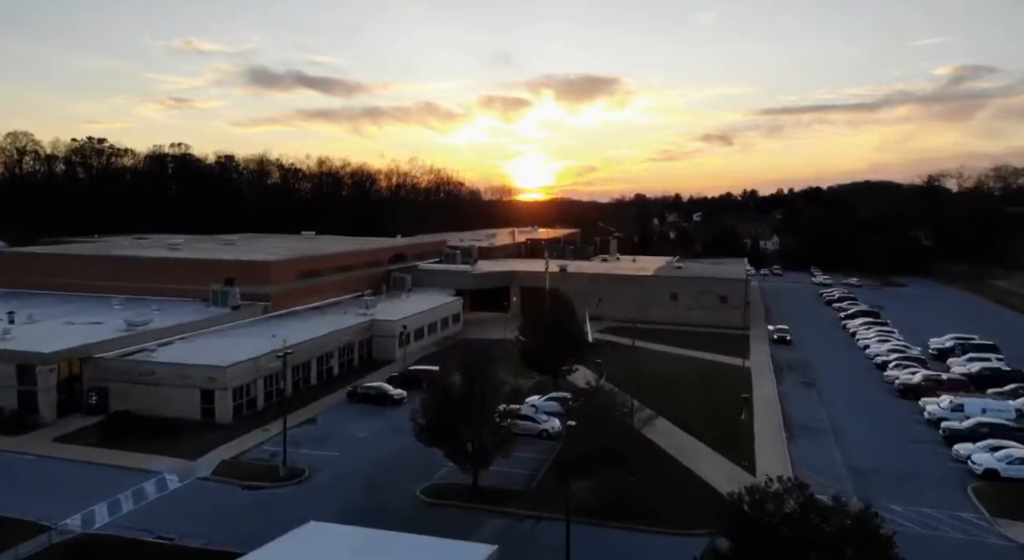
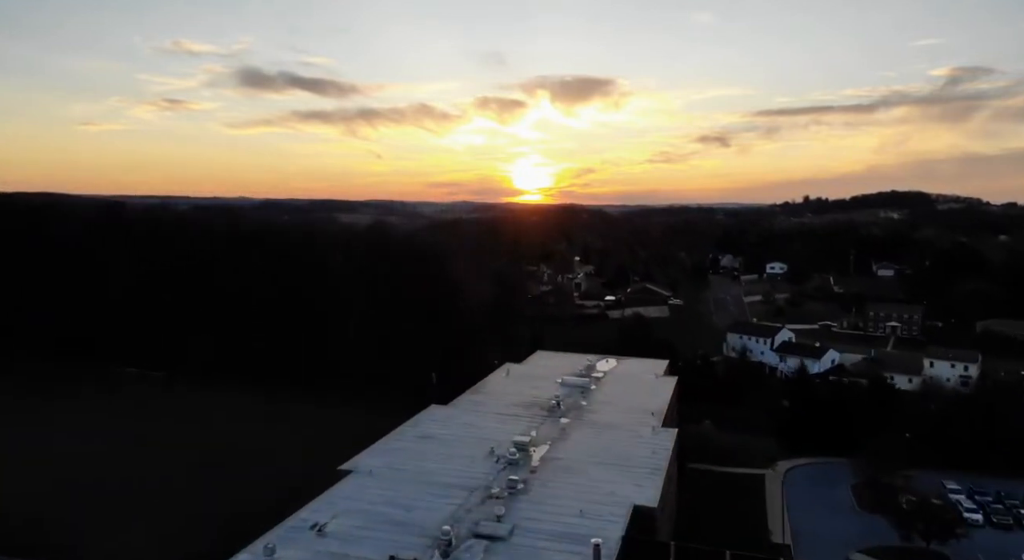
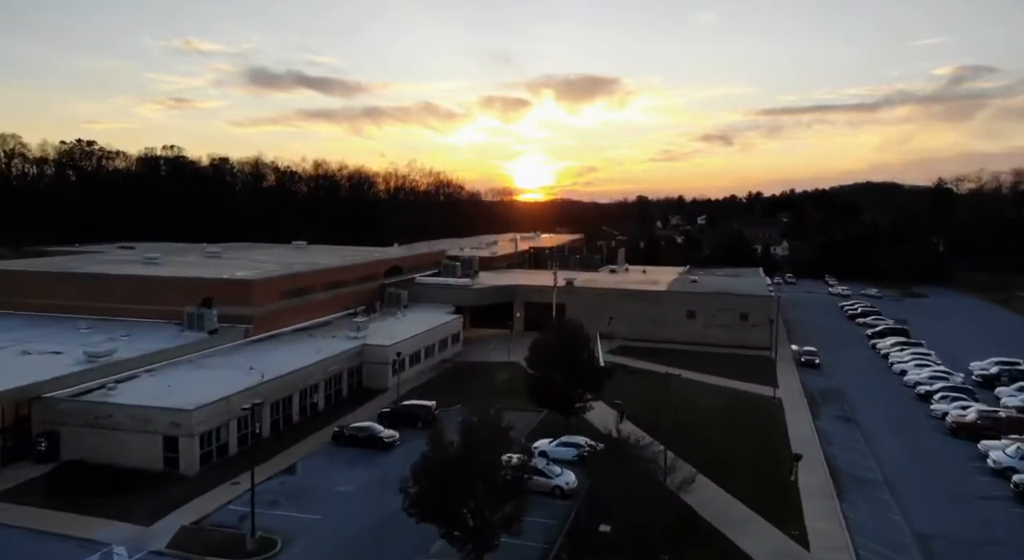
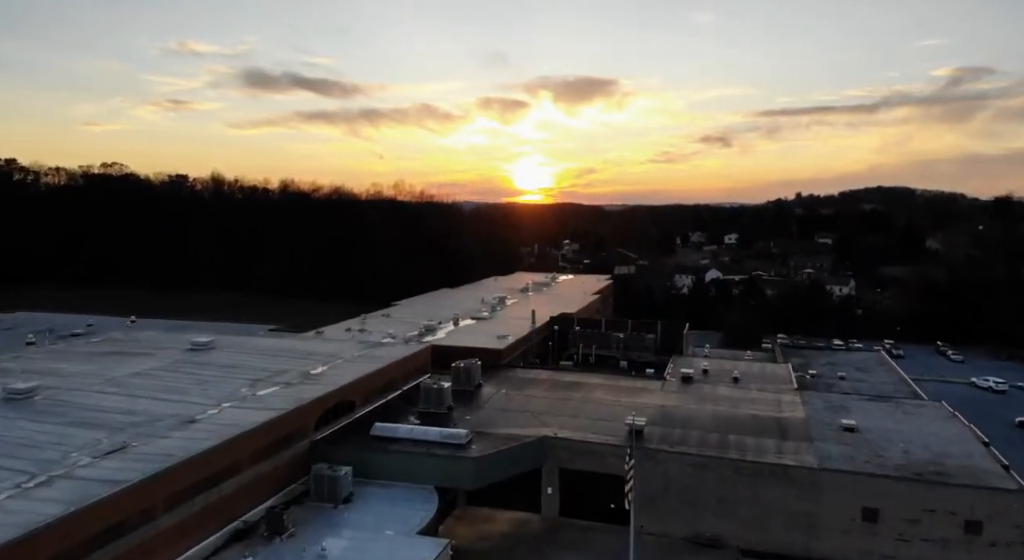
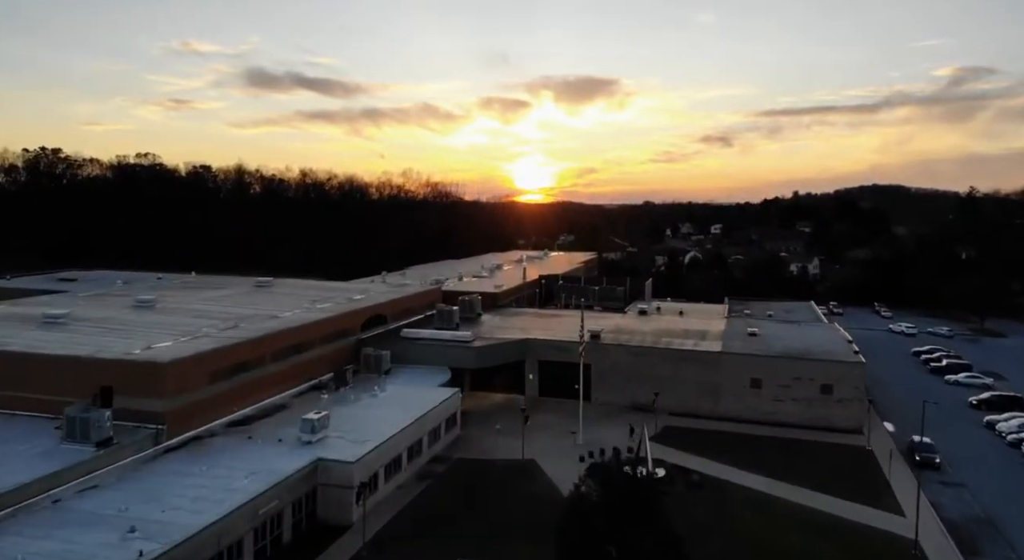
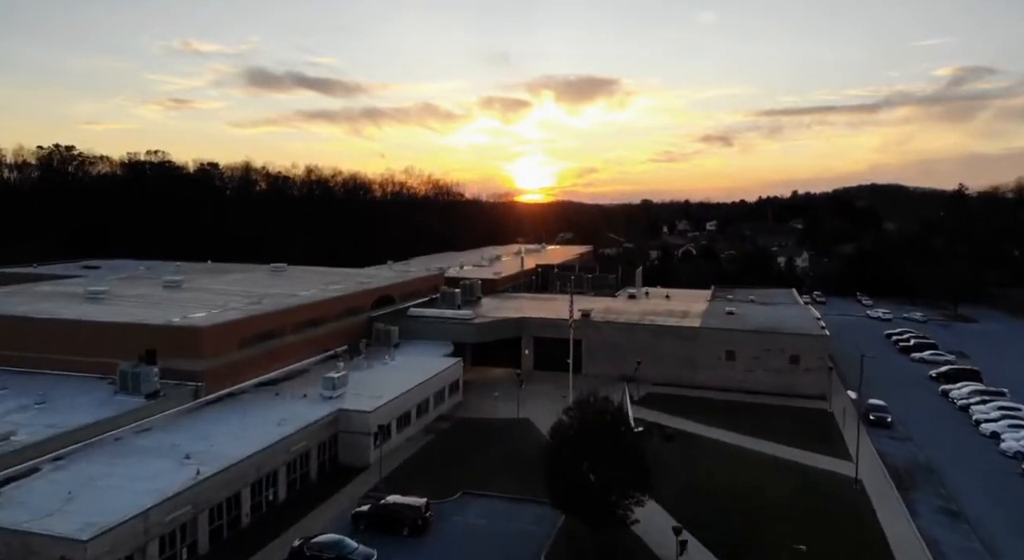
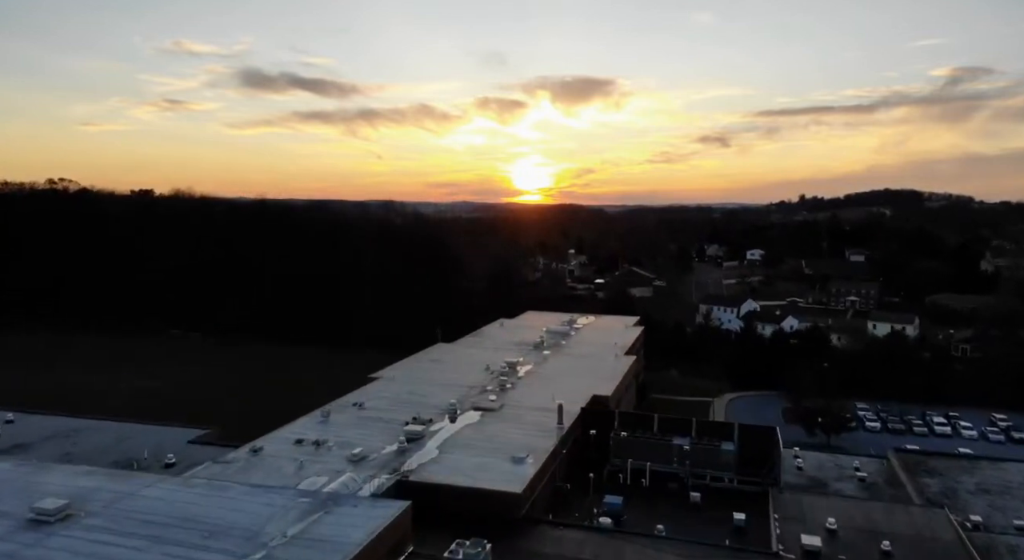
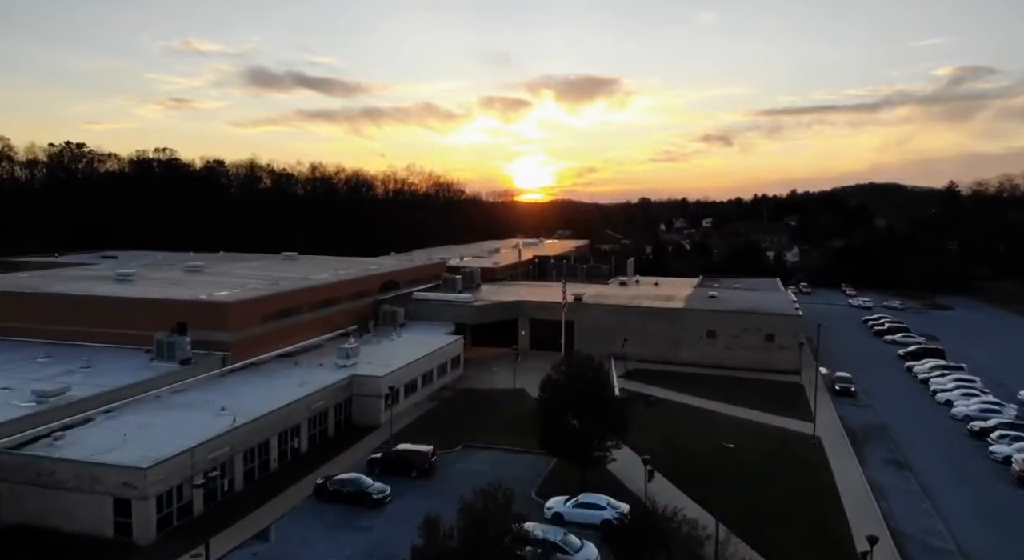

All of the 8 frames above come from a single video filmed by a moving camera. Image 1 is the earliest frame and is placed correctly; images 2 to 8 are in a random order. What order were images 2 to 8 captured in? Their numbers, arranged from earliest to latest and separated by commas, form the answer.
3, 8, 6, 5, 4, 7, 2
